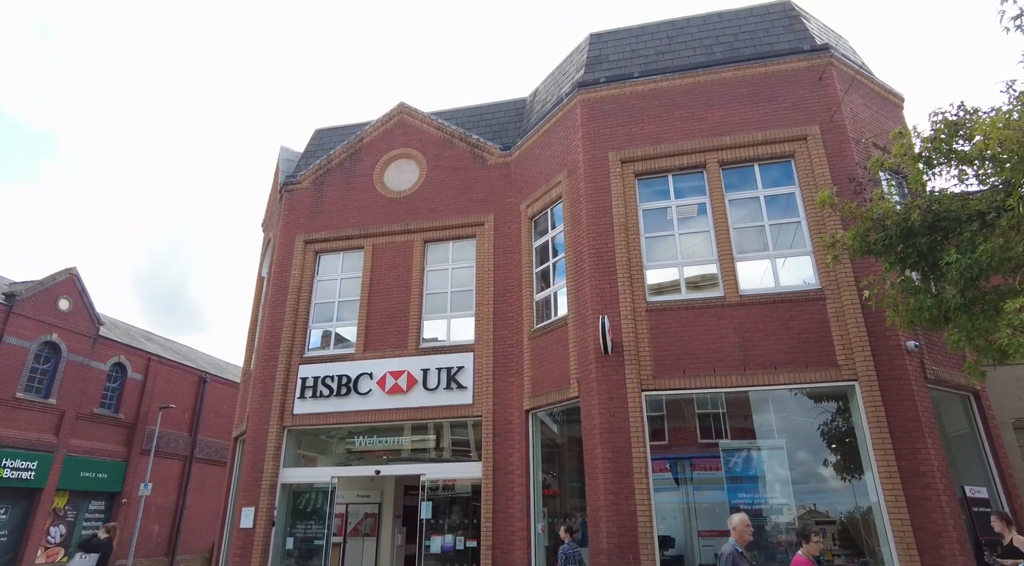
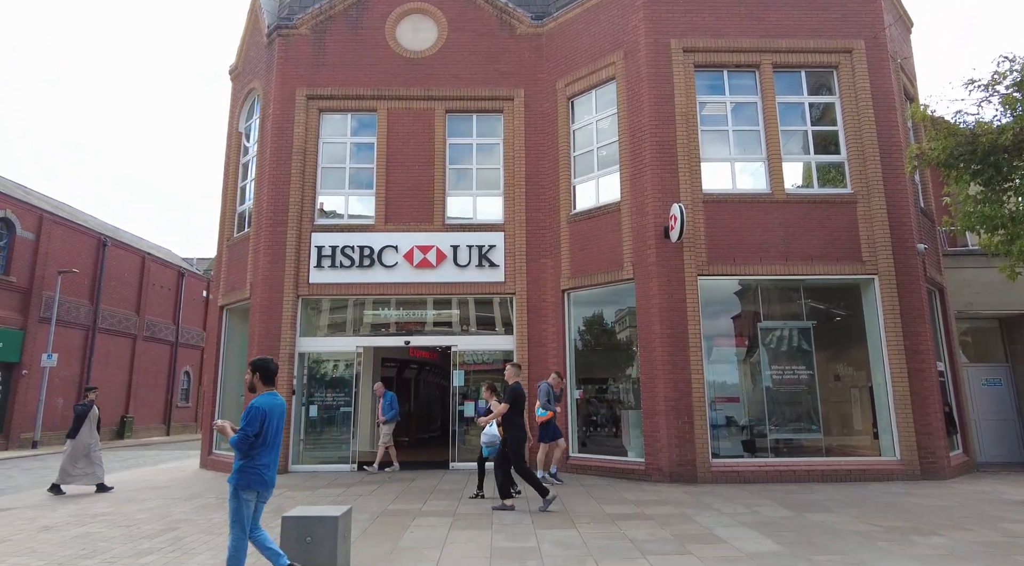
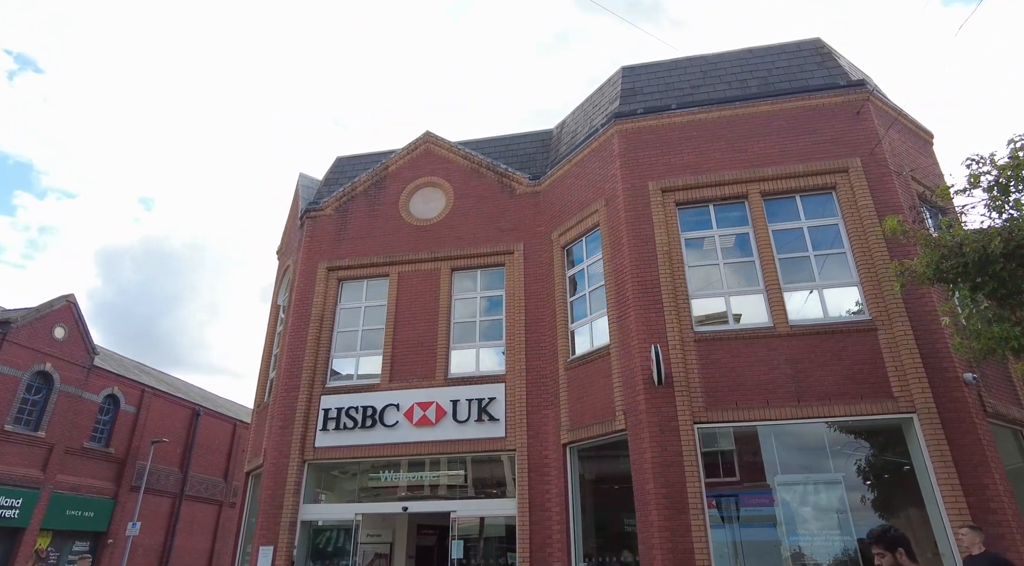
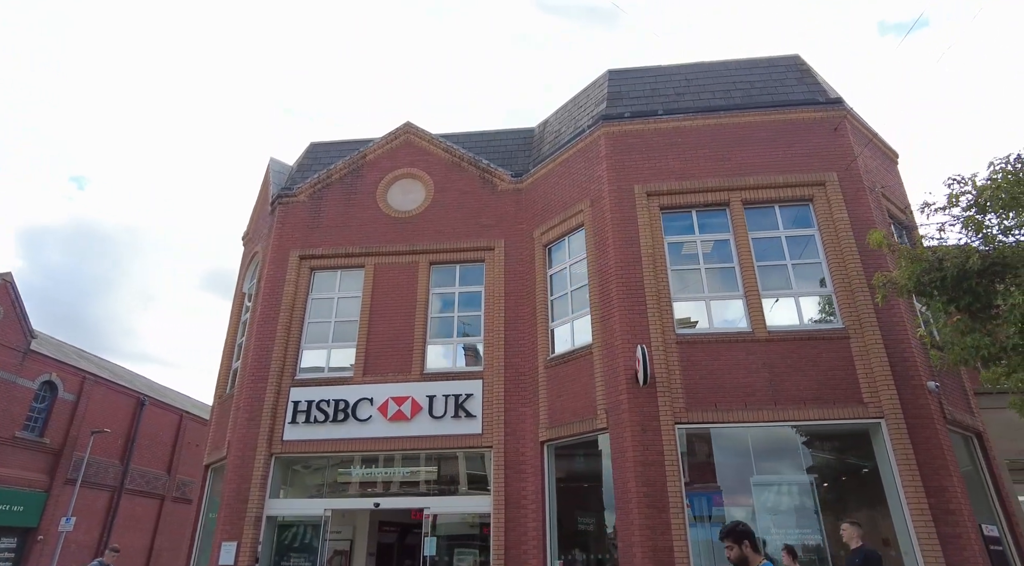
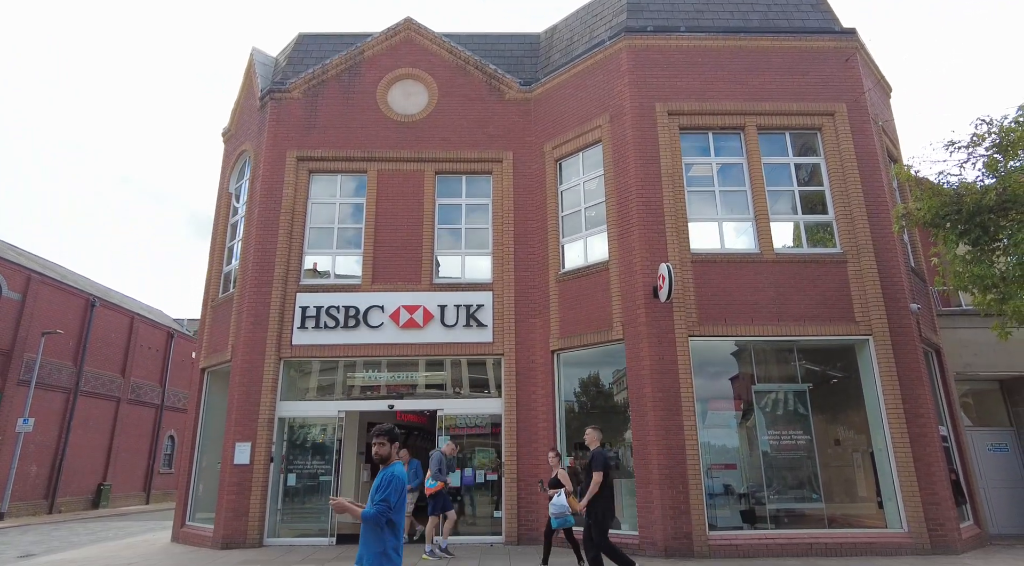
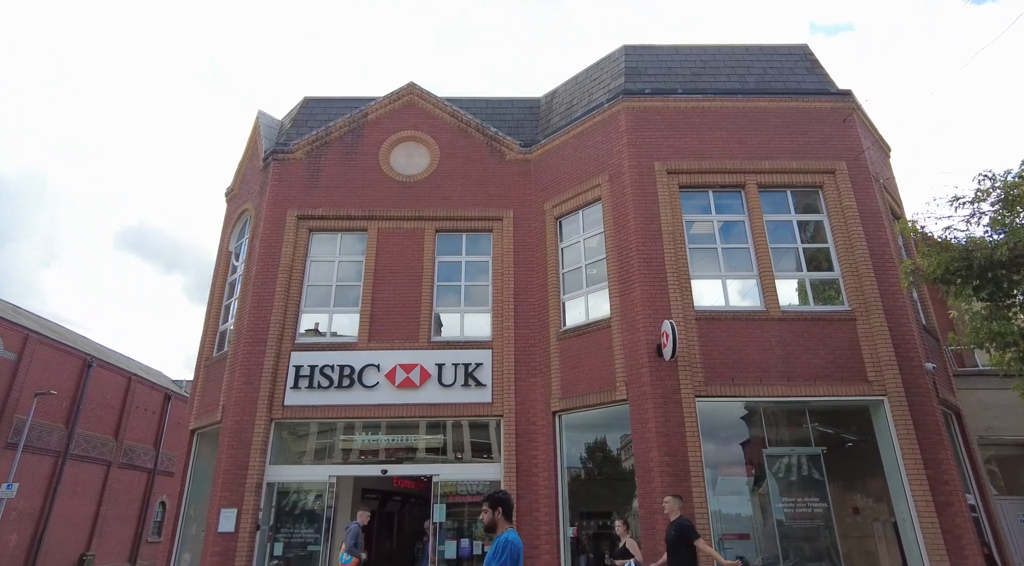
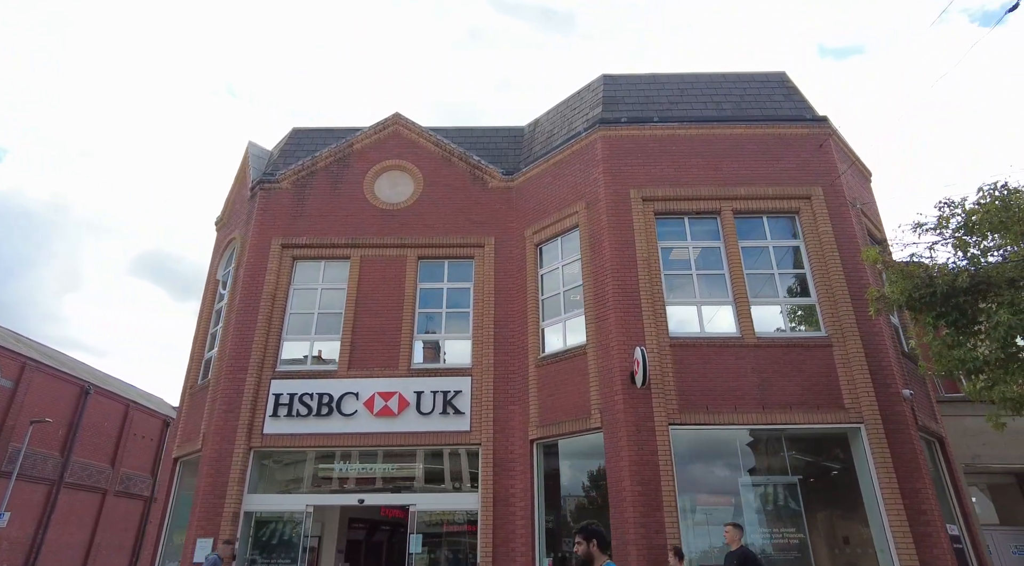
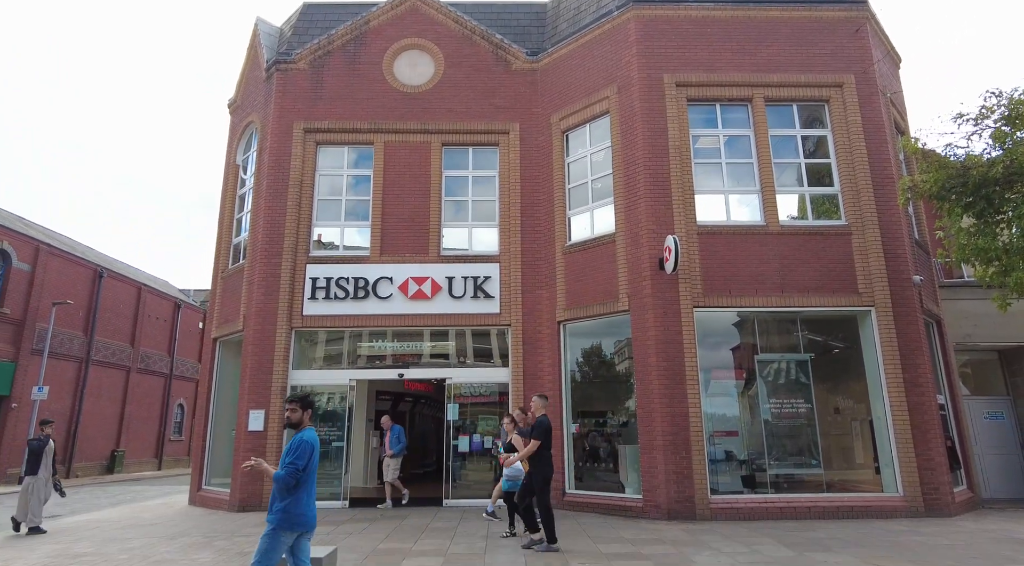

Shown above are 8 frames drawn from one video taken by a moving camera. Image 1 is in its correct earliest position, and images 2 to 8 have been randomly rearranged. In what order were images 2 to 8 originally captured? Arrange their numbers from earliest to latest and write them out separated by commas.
3, 4, 7, 6, 5, 8, 2
